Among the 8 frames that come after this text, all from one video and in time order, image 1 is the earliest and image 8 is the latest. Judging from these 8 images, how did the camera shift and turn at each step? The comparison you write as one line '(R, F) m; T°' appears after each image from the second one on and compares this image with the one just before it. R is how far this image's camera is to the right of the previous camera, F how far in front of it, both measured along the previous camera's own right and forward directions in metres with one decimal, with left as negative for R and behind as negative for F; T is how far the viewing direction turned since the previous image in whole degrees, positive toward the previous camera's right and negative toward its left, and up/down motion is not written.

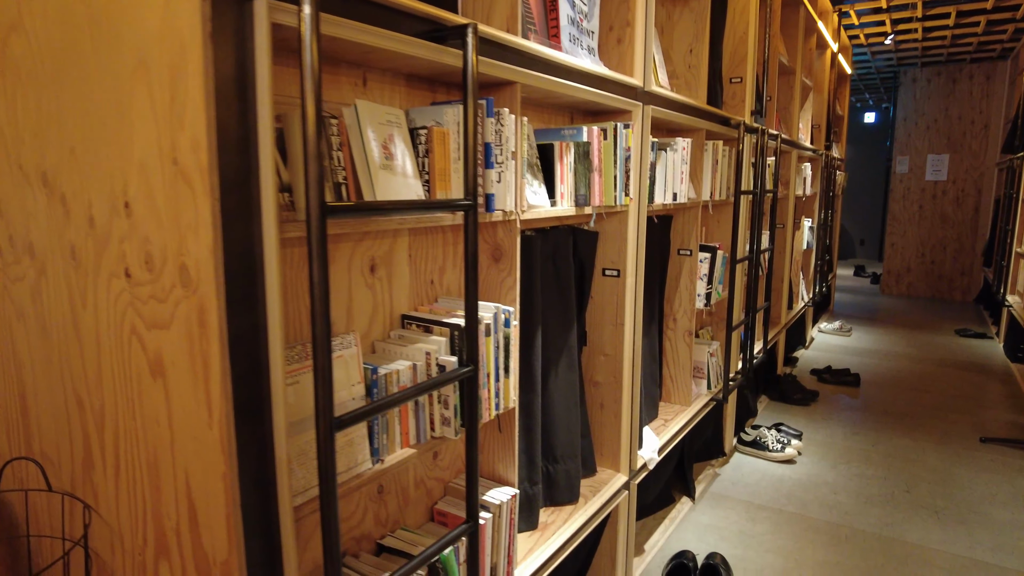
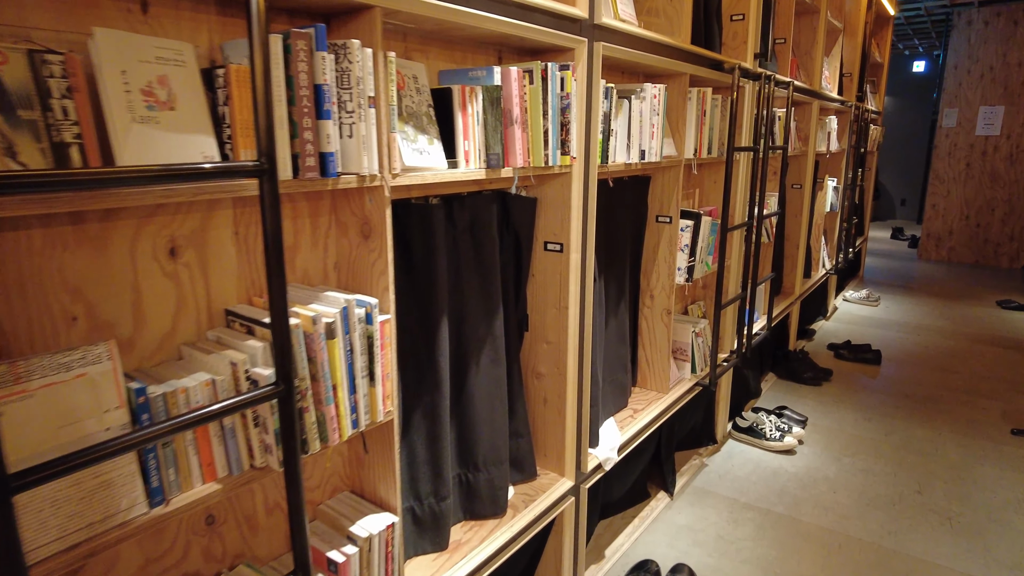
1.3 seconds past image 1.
(+0.3, +0.3) m; -3°
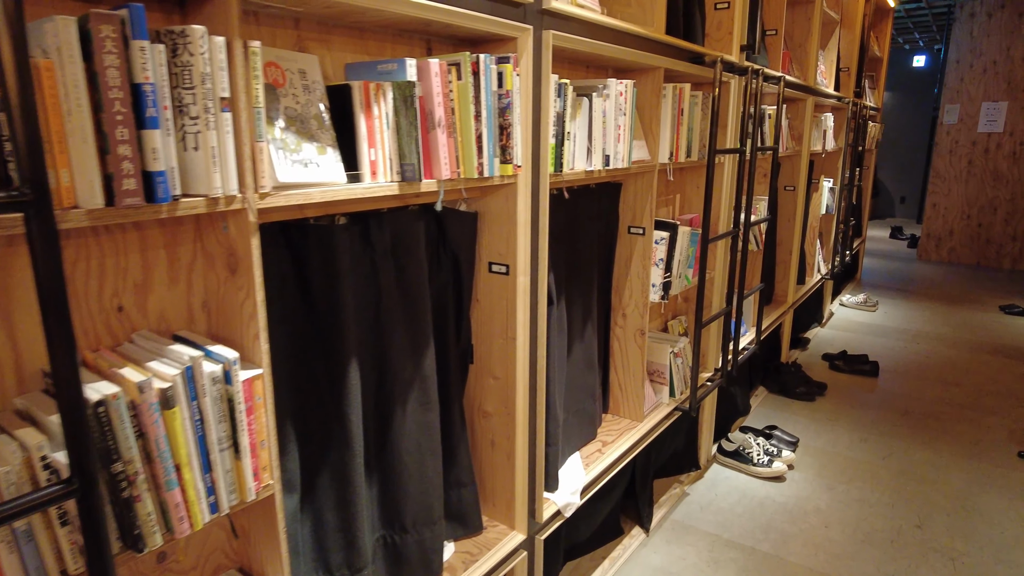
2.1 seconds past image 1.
(+0.1, +0.2) m; 0°
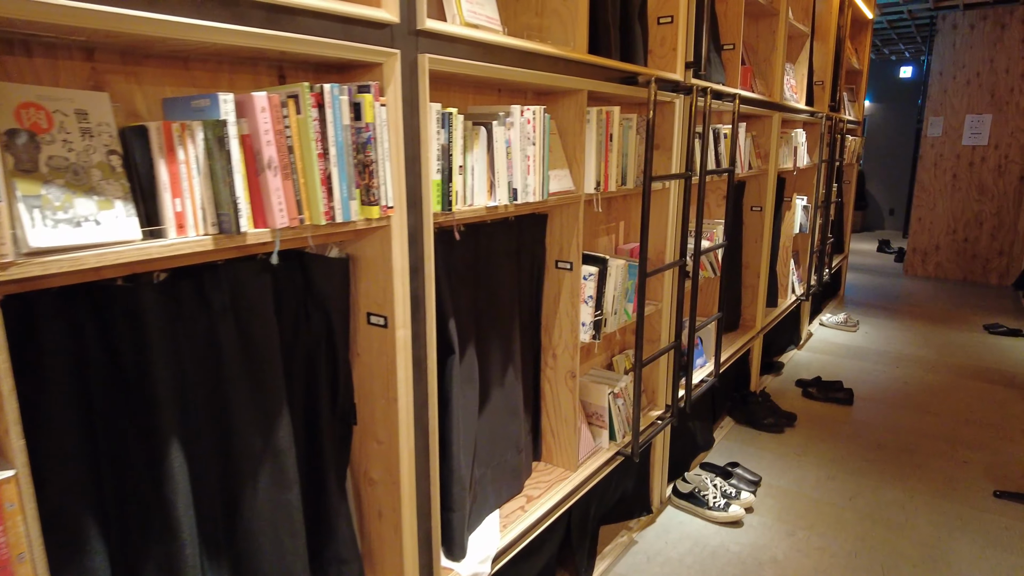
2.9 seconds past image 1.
(+0.3, +0.2) m; 0°
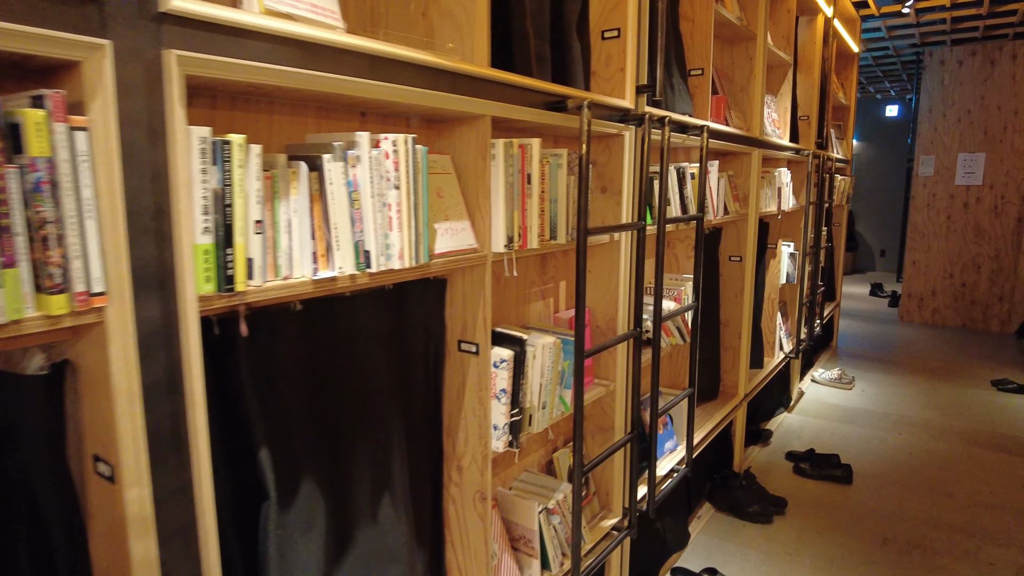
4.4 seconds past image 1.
(+0.2, +0.5) m; +1°
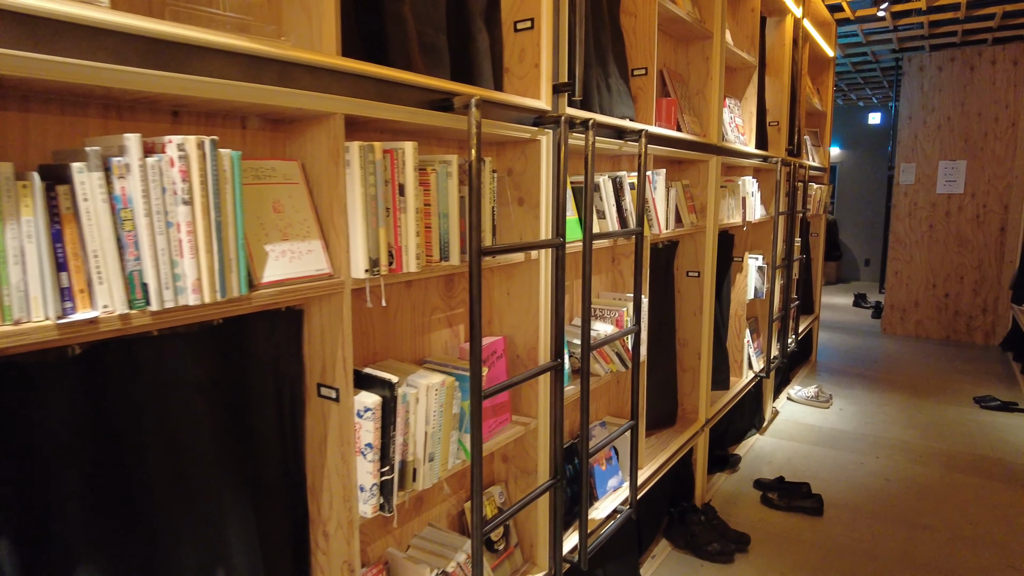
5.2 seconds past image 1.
(+0.2, +0.2) m; +1°
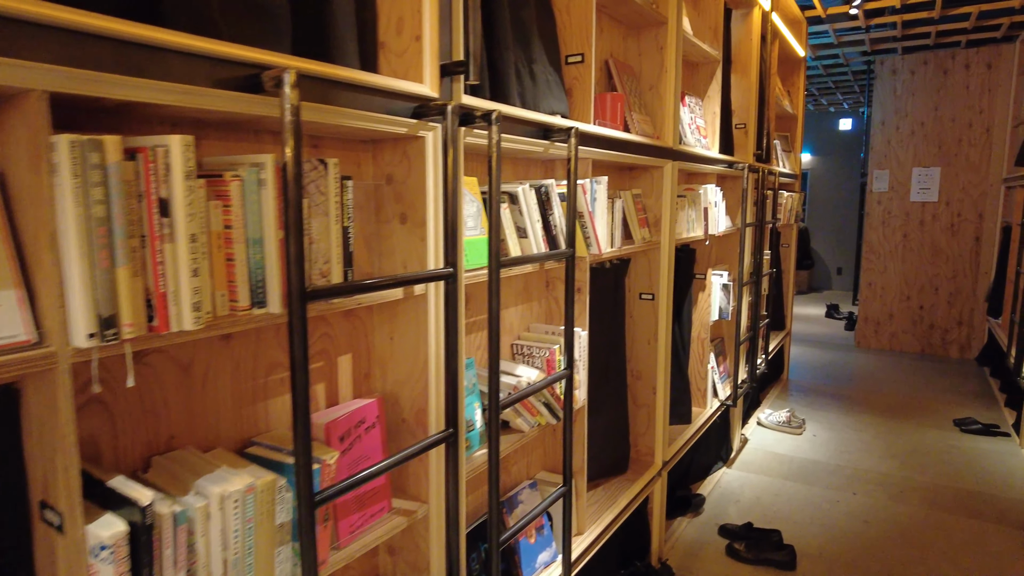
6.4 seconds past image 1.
(+0.2, +0.4) m; +2°
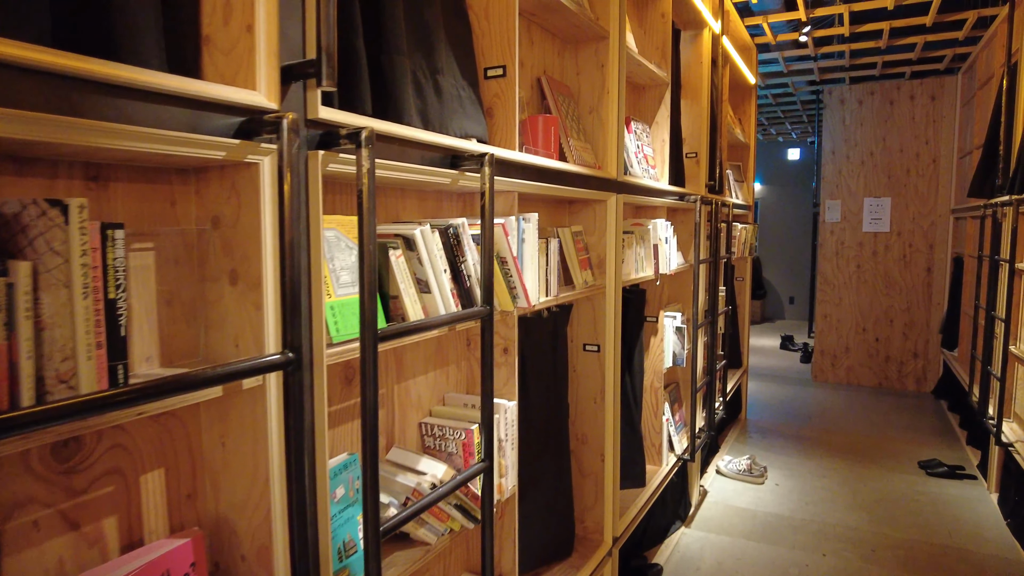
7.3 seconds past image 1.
(+0.1, +0.4) m; +4°
